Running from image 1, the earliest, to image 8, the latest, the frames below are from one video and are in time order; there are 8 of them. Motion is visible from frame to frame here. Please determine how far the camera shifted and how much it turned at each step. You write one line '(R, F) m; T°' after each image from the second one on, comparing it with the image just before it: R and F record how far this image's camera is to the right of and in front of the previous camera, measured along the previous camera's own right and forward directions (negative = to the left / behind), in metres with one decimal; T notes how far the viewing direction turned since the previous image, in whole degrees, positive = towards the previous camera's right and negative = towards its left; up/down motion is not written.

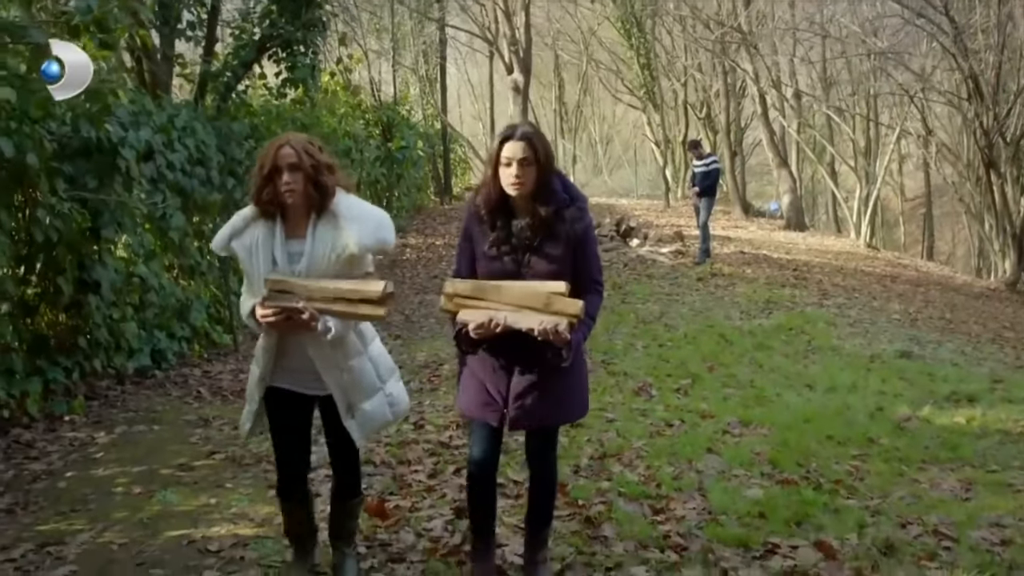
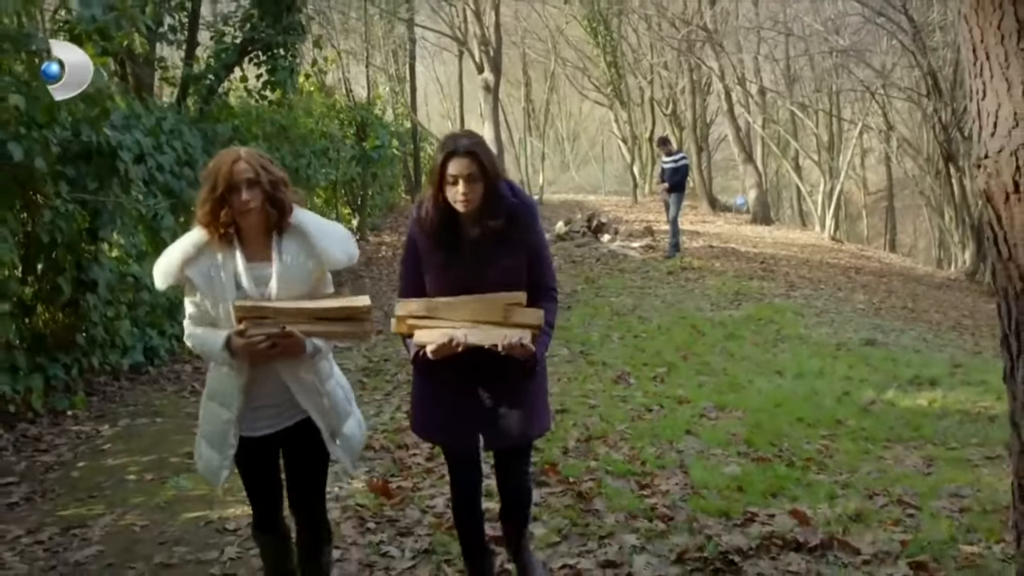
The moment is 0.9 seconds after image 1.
(-0.1, -0.4) m; +2°
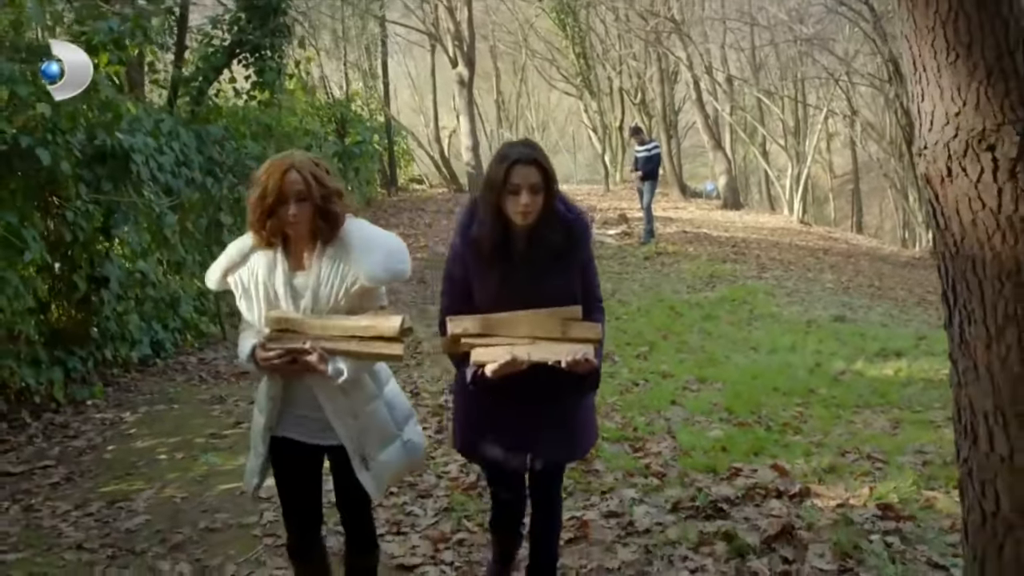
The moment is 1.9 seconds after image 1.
(-0.2, -0.5) m; +1°
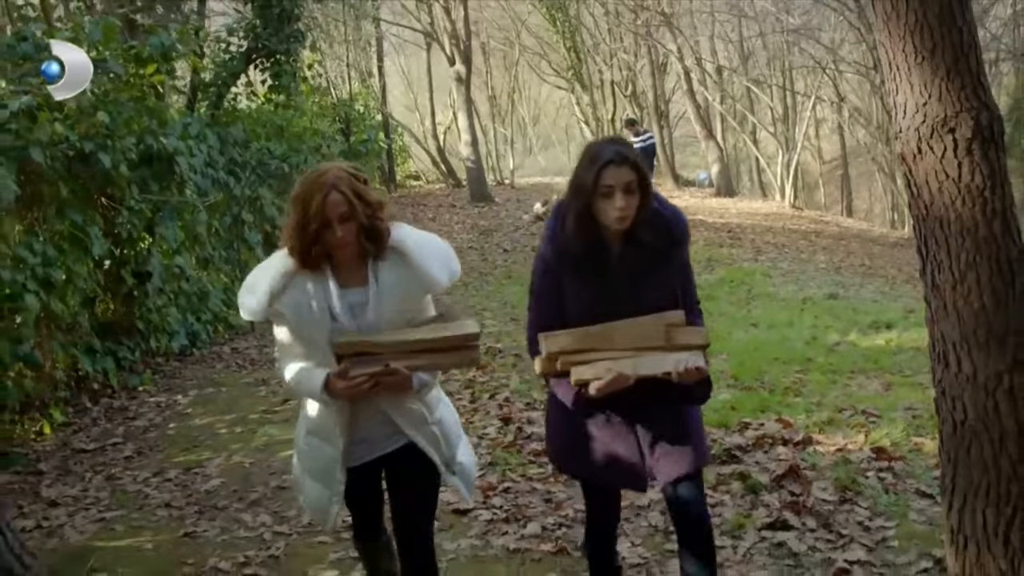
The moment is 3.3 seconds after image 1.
(-0.2, -0.7) m; 0°
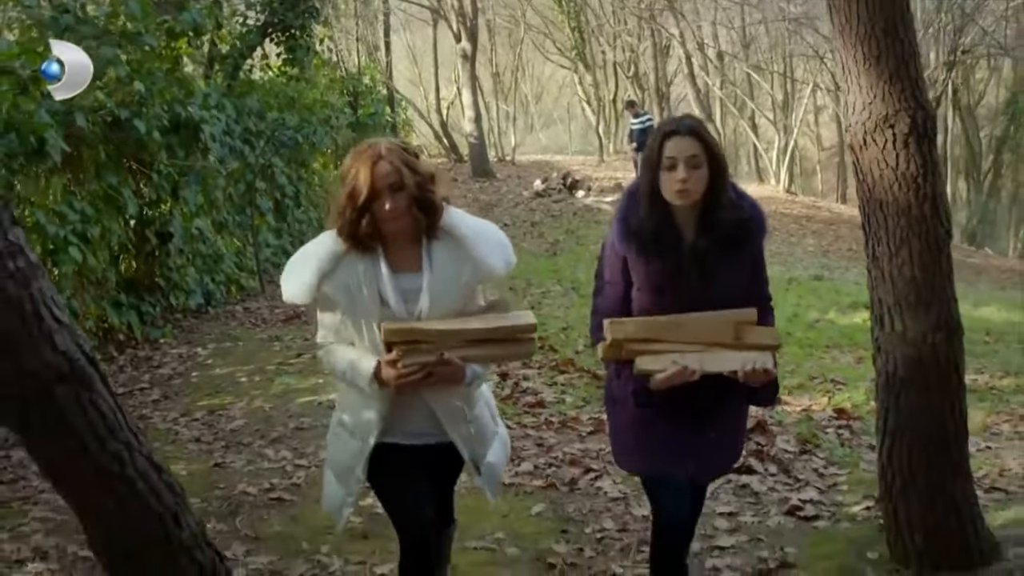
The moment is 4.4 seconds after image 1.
(0.0, -0.6) m; 0°
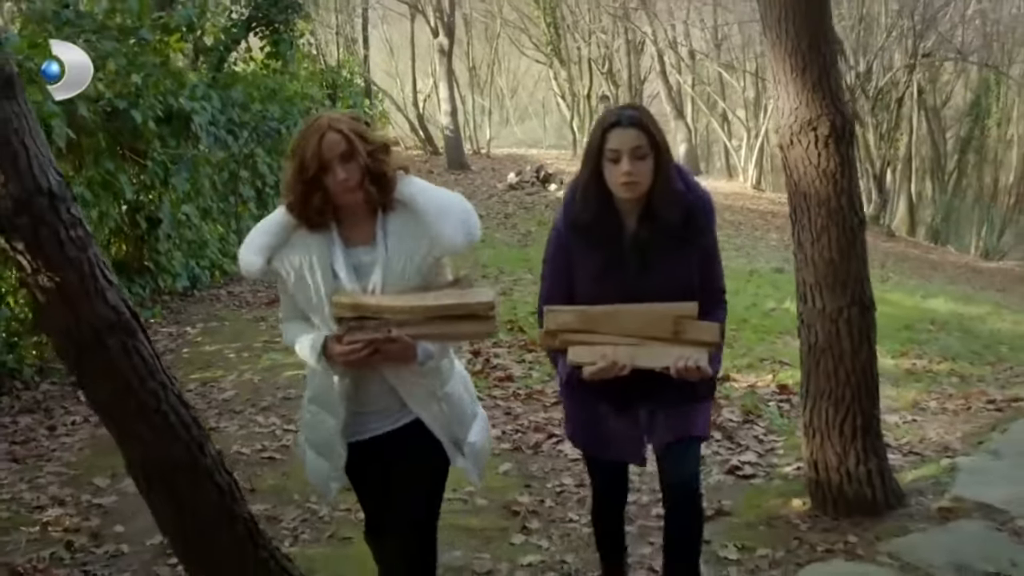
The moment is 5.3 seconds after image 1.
(0.0, -0.6) m; +1°
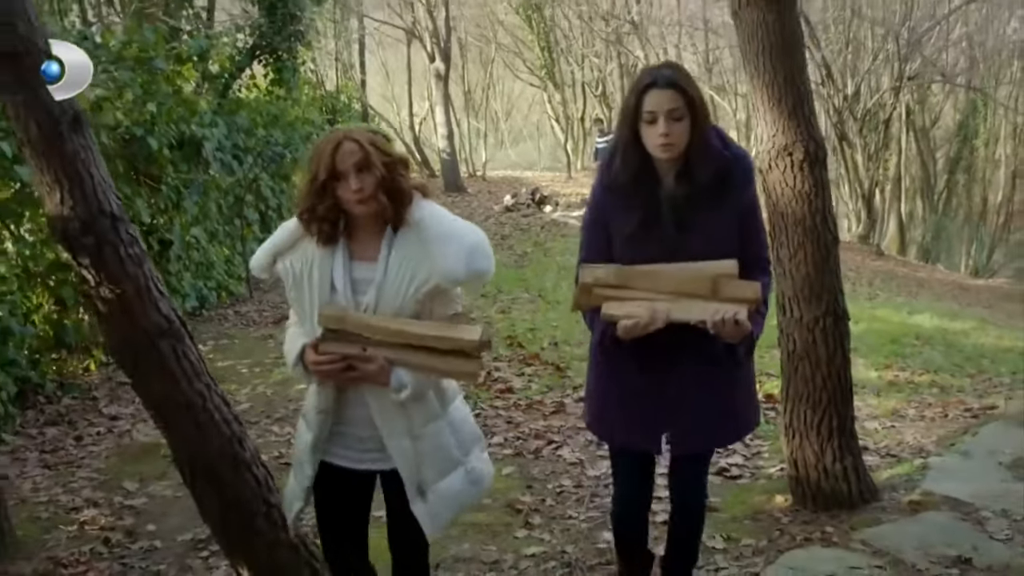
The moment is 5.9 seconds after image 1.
(0.0, -0.4) m; 0°
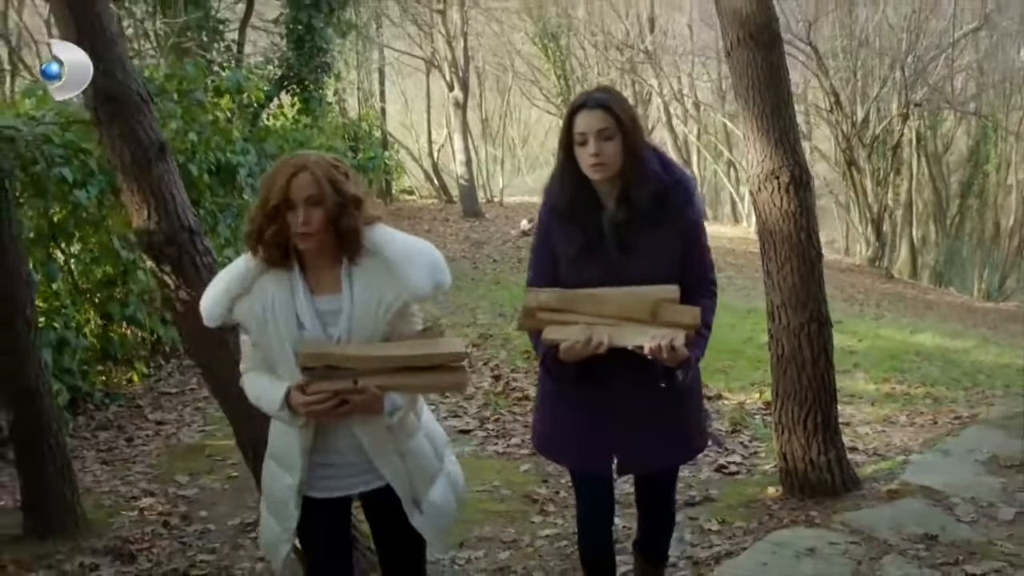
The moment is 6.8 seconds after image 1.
(0.0, -0.6) m; -1°
